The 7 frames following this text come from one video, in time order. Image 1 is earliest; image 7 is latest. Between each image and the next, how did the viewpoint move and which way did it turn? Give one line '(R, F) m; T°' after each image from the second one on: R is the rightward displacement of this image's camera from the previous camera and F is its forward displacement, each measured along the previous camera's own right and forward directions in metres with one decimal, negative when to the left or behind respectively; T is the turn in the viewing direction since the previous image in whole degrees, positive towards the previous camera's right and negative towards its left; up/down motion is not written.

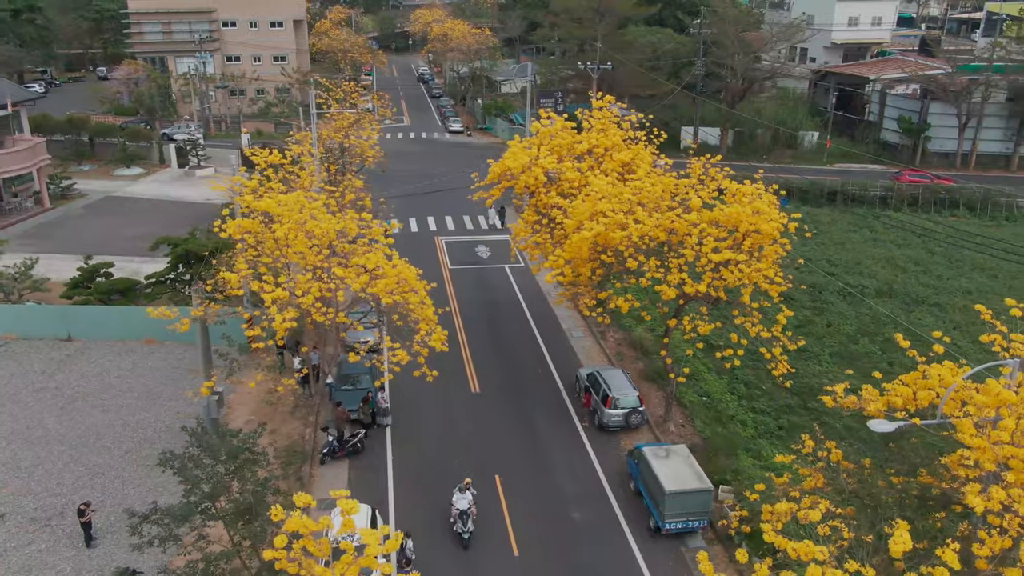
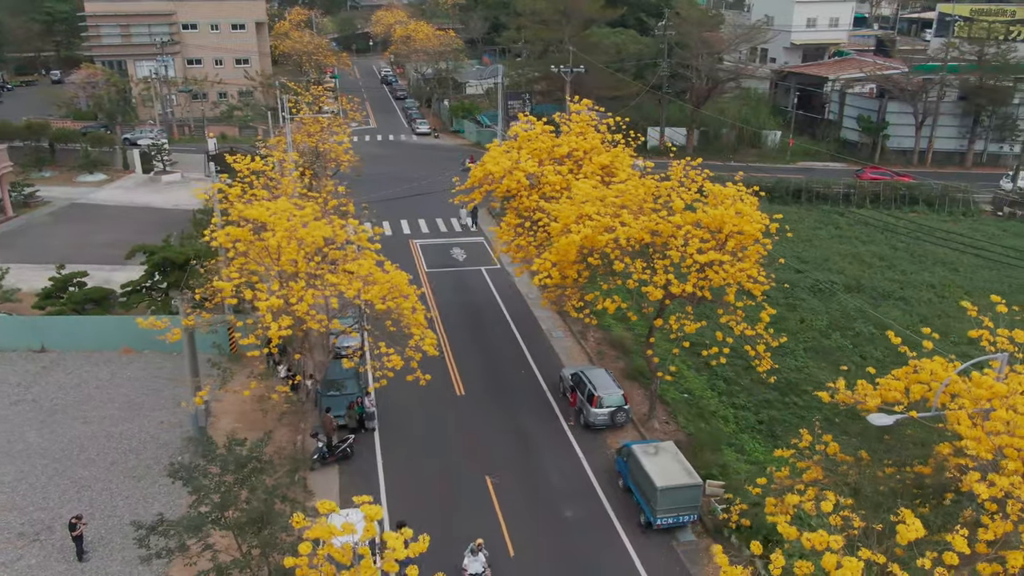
(-0.6, -0.2) m; +3°
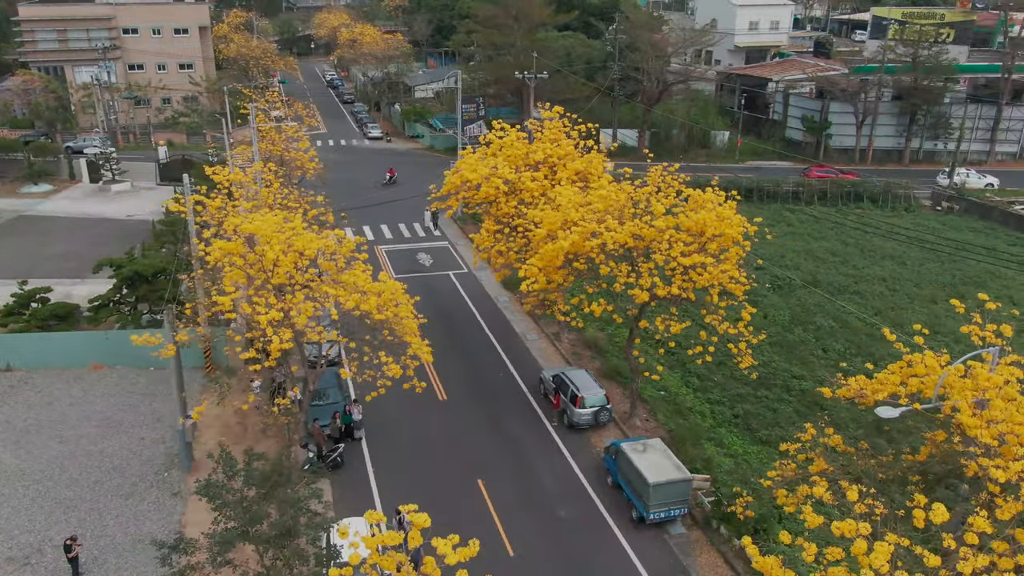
(-1.1, -0.3) m; +4°
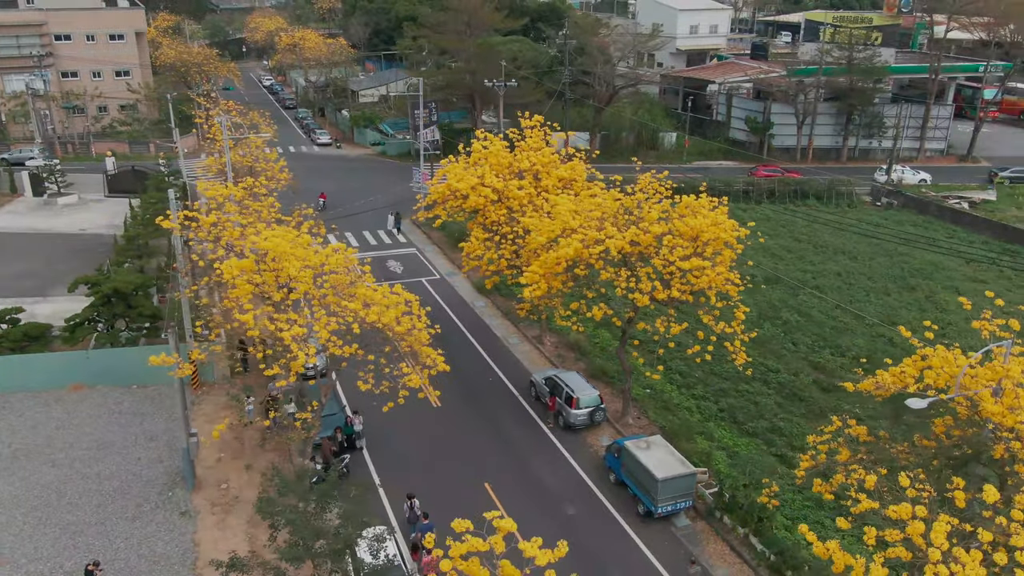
(-1.7, -0.4) m; +5°
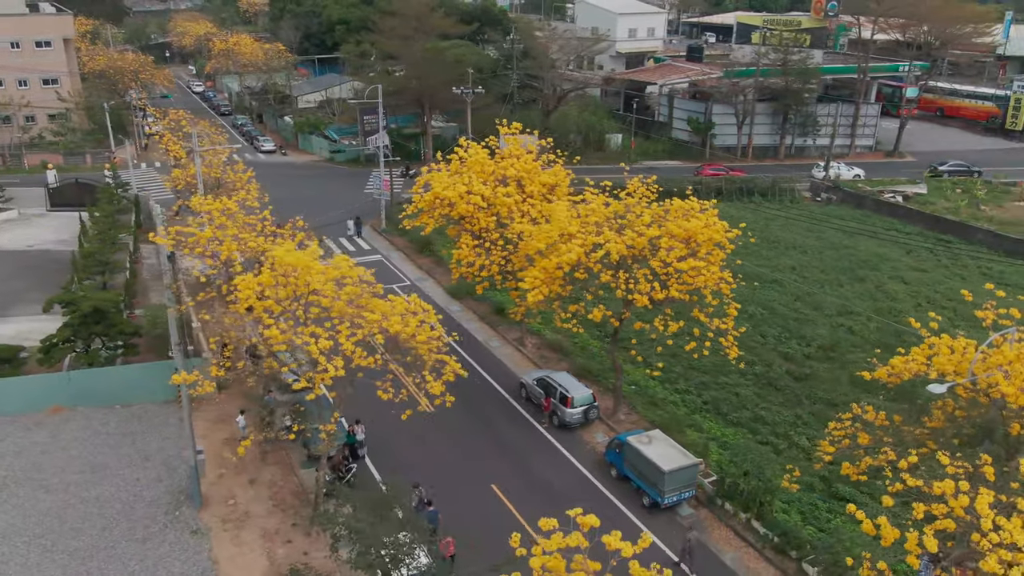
(-1.9, -0.4) m; +5°
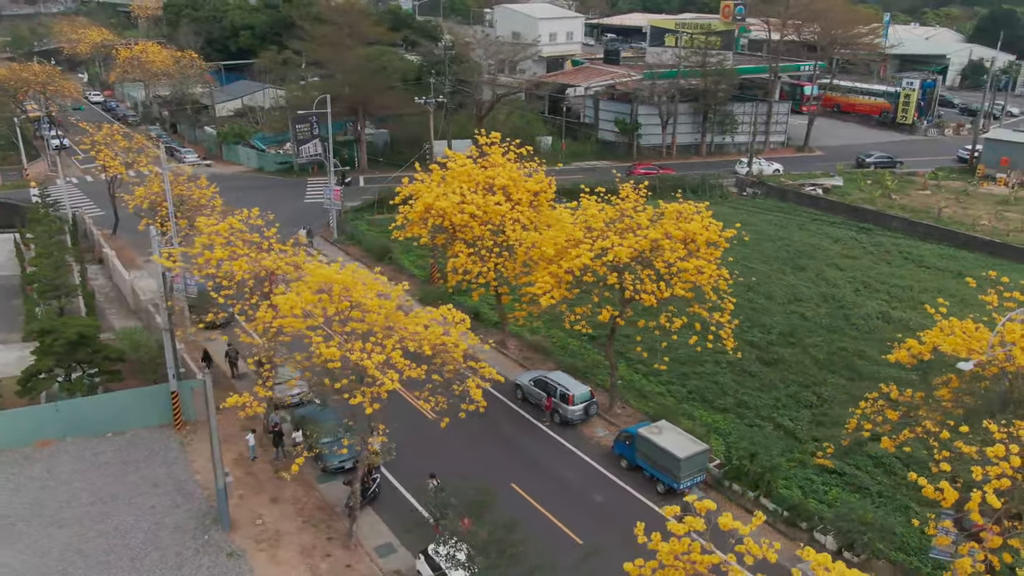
(-3.0, -0.6) m; +7°
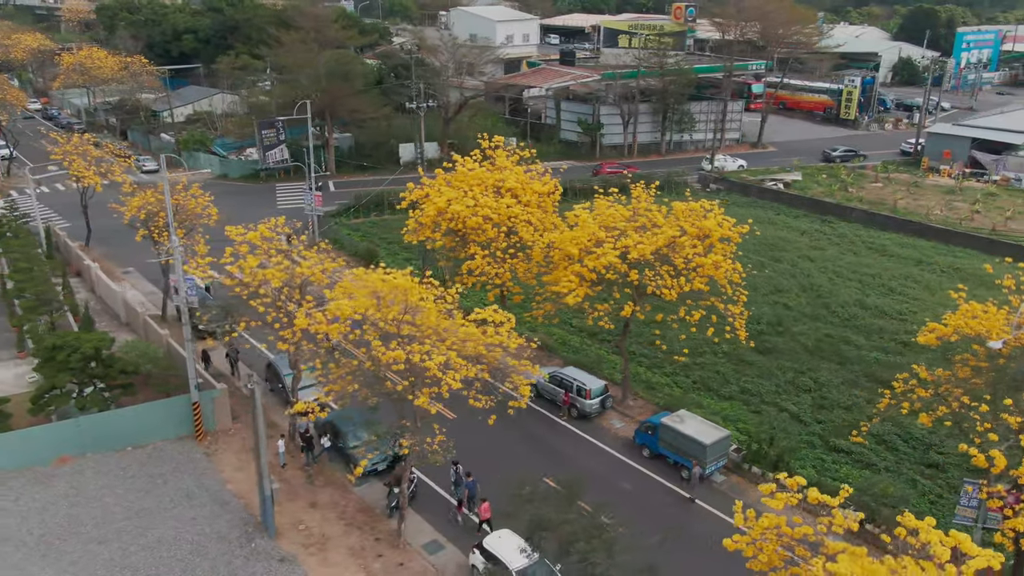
(-2.5, -0.5) m; +5°
